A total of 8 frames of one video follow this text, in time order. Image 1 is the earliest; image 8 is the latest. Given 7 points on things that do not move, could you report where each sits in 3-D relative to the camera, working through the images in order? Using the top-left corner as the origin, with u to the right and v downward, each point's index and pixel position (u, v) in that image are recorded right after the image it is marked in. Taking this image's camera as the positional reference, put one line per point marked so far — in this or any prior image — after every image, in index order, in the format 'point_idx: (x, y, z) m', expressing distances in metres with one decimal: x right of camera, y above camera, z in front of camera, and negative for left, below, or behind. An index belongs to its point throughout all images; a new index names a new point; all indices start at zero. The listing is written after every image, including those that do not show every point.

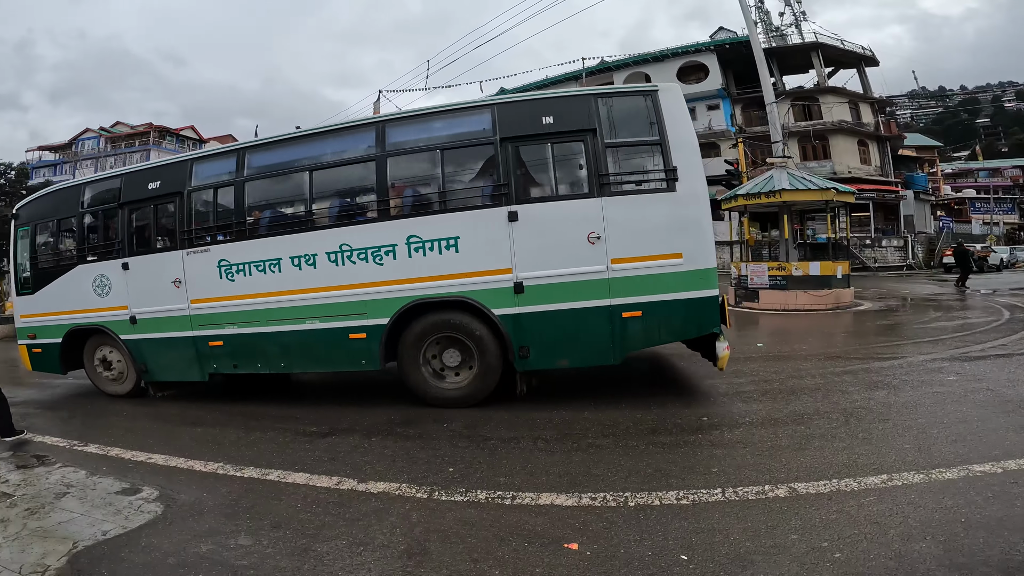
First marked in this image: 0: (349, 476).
0: (-1.4, -1.6, +4.6) m
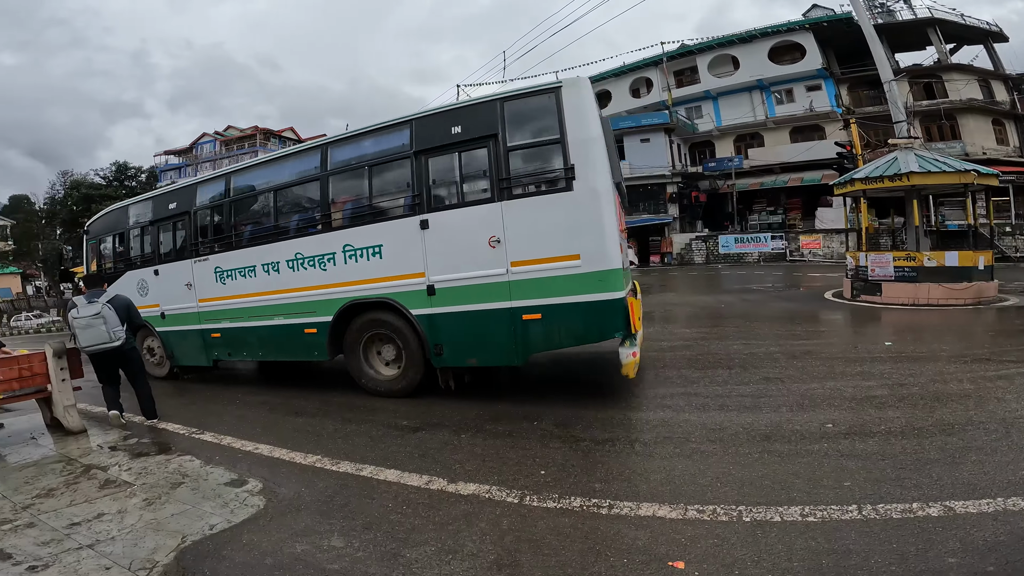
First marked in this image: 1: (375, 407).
0: (-0.6, -1.6, +4.4) m
1: (-1.6, -1.4, +6.3) m
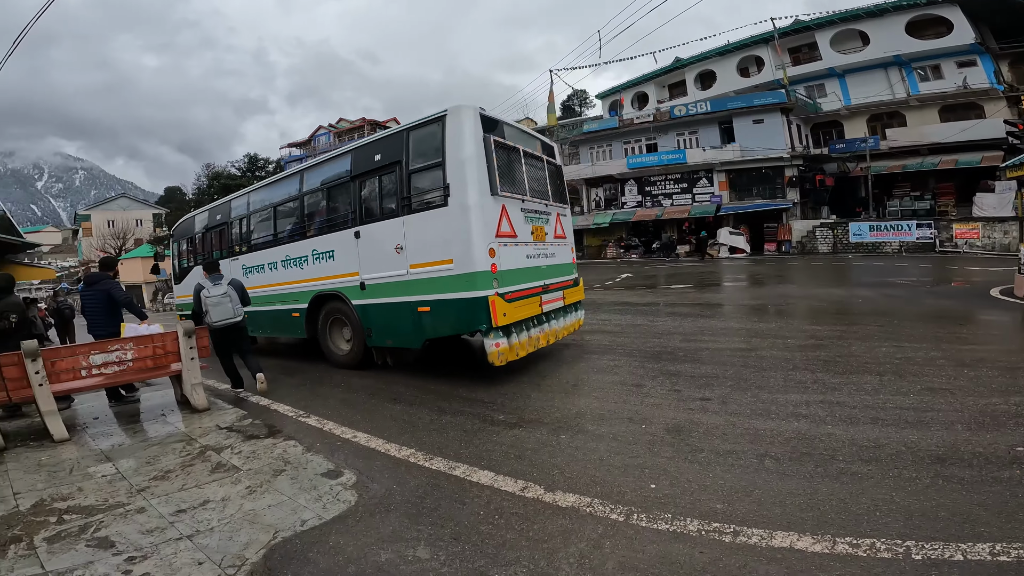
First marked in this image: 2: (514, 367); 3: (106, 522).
0: (+0.2, -1.5, +4.1) m
1: (-0.4, -1.2, +6.1) m
2: (-0.1, -1.1, +7.5) m
3: (-2.6, -1.5, +3.3) m
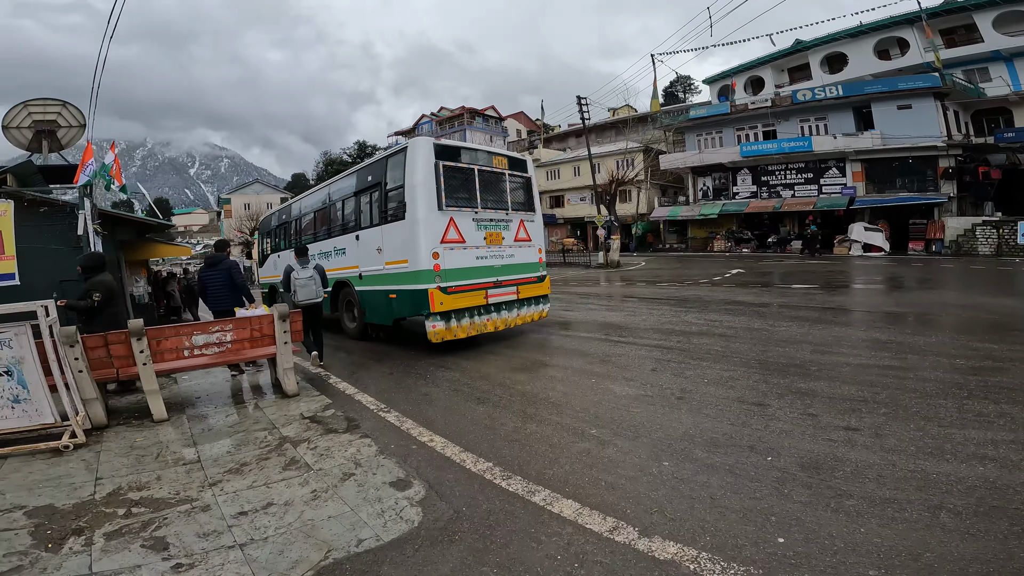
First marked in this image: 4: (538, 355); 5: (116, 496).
0: (+0.7, -1.5, +3.4) m
1: (+0.5, -1.2, +5.5) m
2: (+1.2, -1.0, +6.8) m
3: (-2.1, -1.4, +3.2) m
4: (+0.4, -0.9, +7.6) m
5: (-2.6, -1.4, +3.5) m
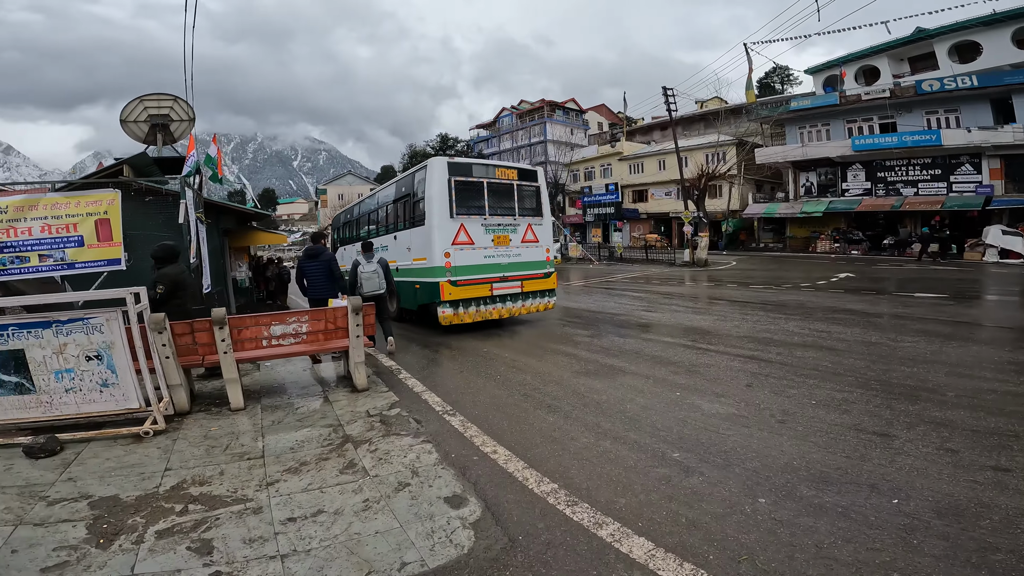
0: (+1.1, -1.5, +2.9) m
1: (+1.2, -1.2, +5.0) m
2: (+2.1, -1.1, +6.1) m
3: (-1.7, -1.4, +3.1) m
4: (+1.4, -1.0, +7.0) m
5: (-2.2, -1.3, +3.5) m
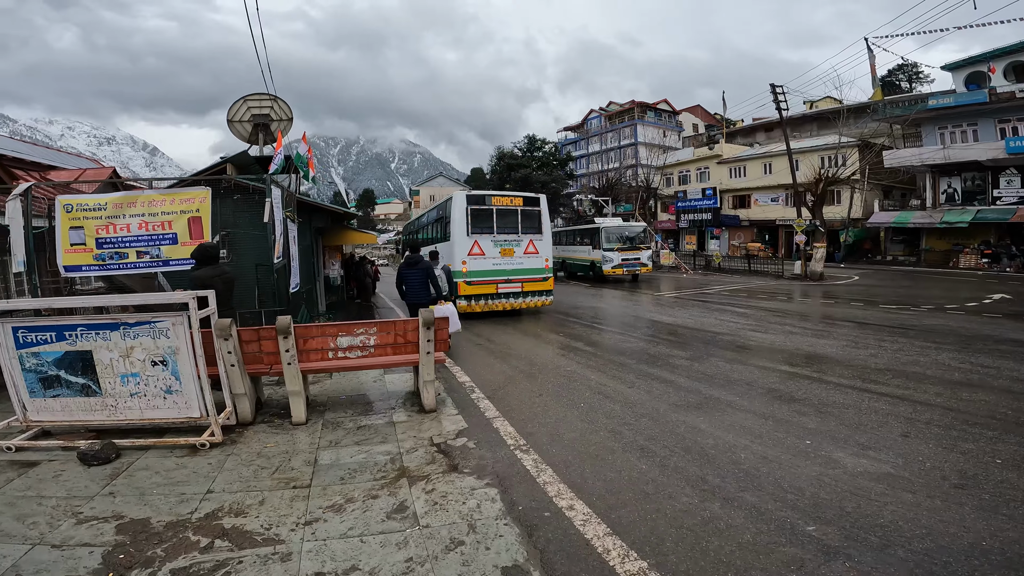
0: (+1.4, -1.7, +2.0) m
1: (+1.9, -1.4, +4.0) m
2: (+2.9, -1.3, +5.0) m
3: (-1.4, -1.4, +2.7) m
4: (+2.4, -1.2, +6.0) m
5: (-1.8, -1.4, +3.1) m
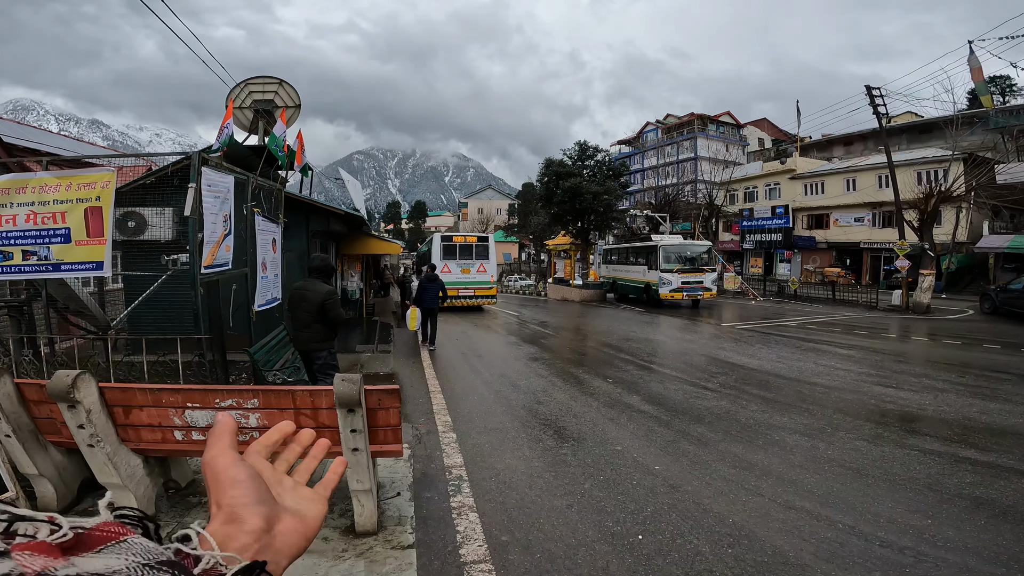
0: (+1.0, -1.8, -0.4) m
1: (+1.8, -1.6, +1.6) m
2: (+2.9, -1.6, +2.5) m
3: (-1.6, -1.5, +0.5) m
4: (+2.5, -1.5, +3.5) m
5: (-2.0, -1.4, +1.1) m
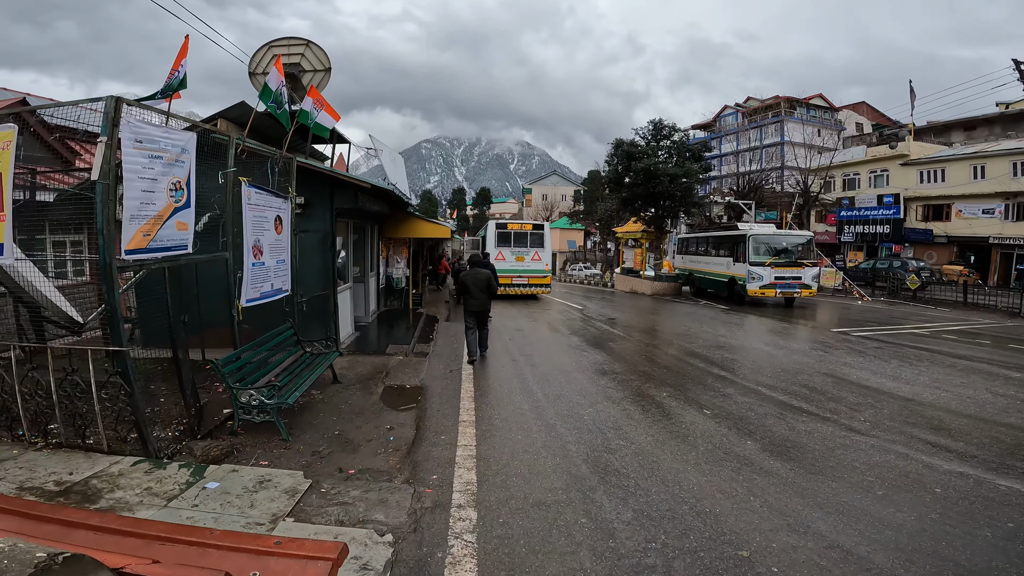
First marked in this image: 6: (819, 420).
0: (+0.7, -1.9, -2.2) m
1: (+1.7, -1.7, -0.3) m
2: (+2.9, -1.7, +0.5) m
3: (-1.8, -1.5, -0.9) m
4: (+2.6, -1.5, +1.6) m
5: (-2.1, -1.4, -0.3) m
6: (+2.8, -1.2, +4.8) m
